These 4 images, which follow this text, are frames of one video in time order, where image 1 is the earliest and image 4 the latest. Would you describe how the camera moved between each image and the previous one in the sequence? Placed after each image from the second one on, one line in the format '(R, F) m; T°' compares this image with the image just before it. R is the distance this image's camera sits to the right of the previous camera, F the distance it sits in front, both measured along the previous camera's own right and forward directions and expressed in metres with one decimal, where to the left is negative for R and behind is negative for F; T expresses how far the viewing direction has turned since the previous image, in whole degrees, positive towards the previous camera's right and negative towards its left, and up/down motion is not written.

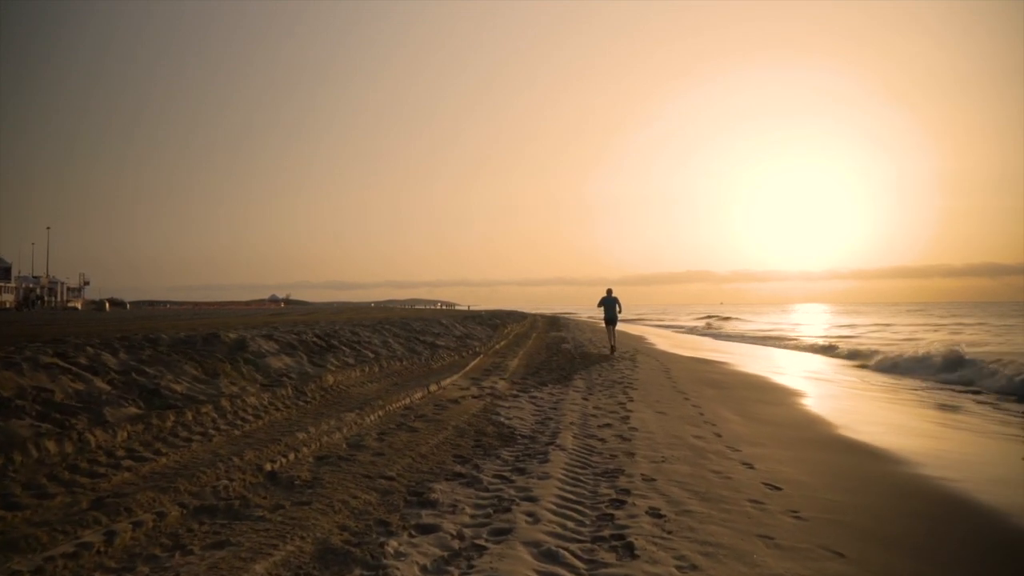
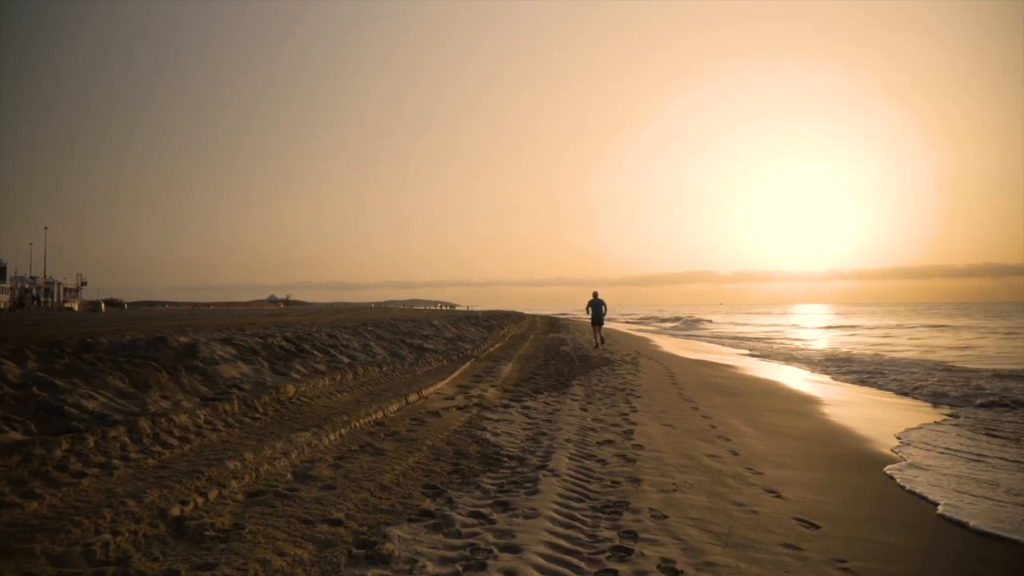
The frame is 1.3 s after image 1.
(+0.2, +1.2) m; 0°
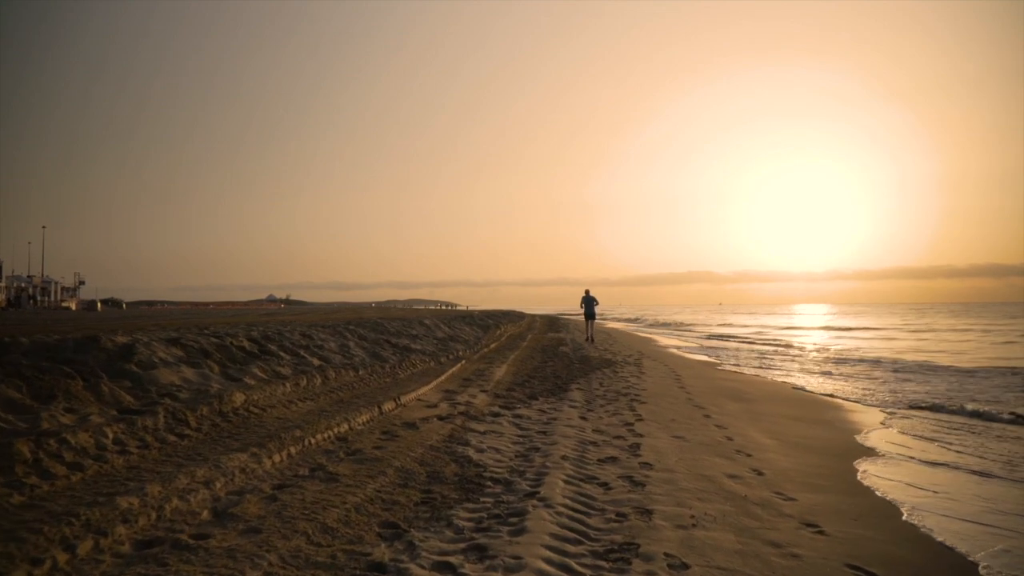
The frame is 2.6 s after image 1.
(+0.2, +1.2) m; 0°
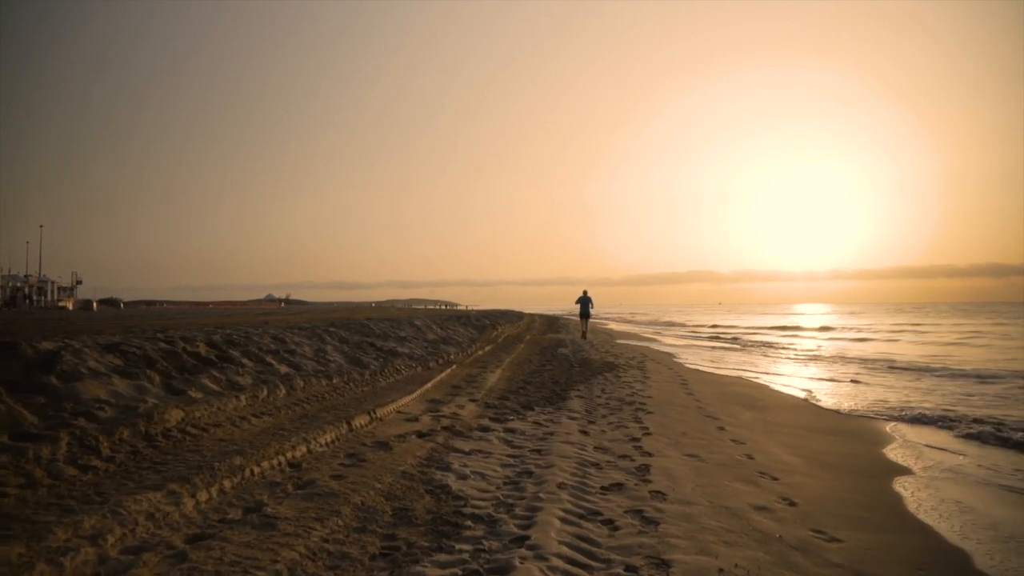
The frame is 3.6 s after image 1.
(+0.1, +1.1) m; 0°
